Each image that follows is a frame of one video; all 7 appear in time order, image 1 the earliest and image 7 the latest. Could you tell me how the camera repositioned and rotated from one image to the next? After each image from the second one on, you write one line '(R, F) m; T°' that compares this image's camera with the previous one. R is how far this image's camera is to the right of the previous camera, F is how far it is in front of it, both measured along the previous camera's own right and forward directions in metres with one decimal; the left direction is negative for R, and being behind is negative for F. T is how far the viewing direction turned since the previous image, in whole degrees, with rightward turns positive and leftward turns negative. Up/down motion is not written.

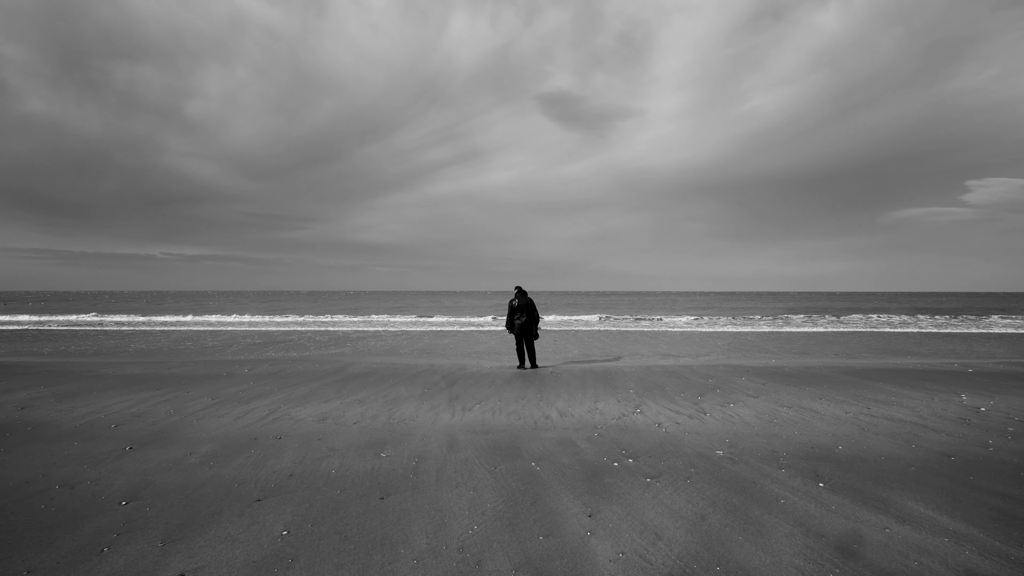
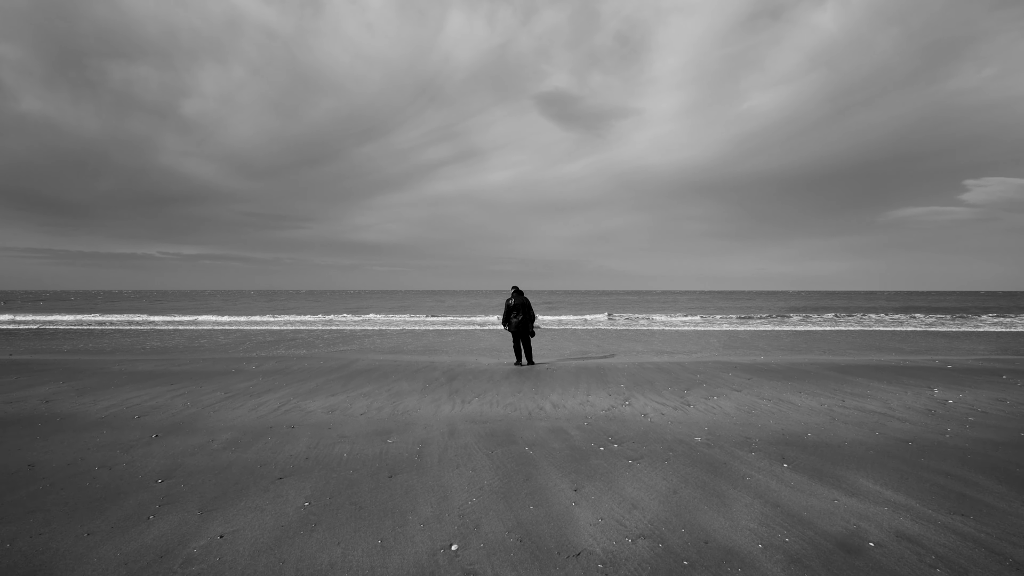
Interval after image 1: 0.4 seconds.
(0.0, -0.4) m; 0°
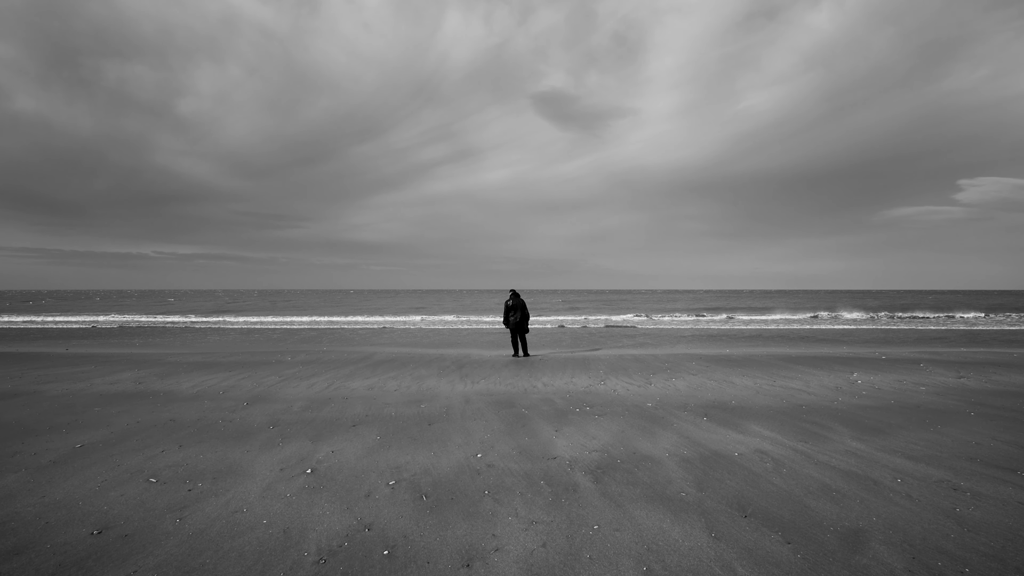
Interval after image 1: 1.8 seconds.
(-0.2, -0.9) m; +1°
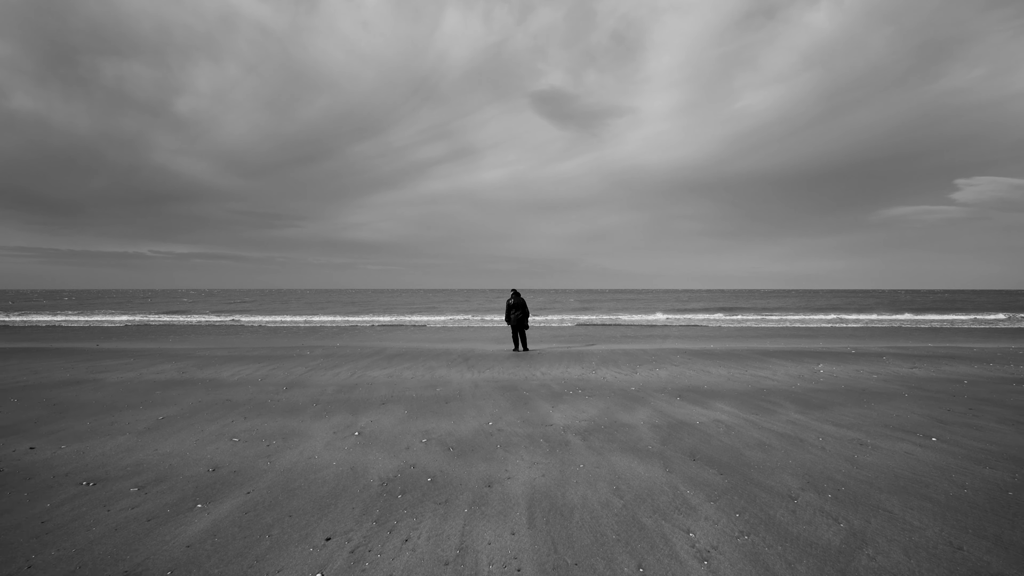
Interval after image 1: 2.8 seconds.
(+0.1, -0.7) m; 0°
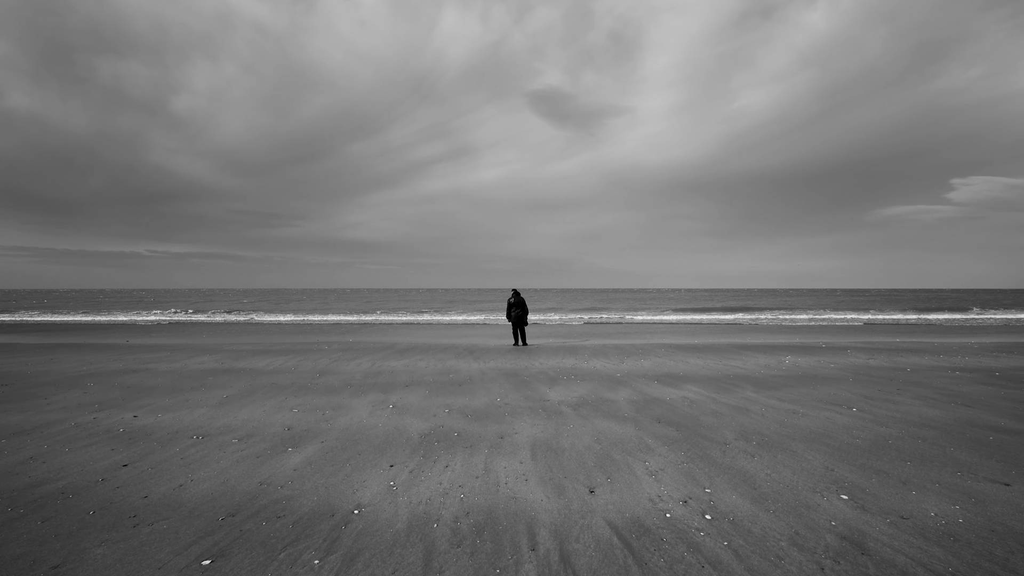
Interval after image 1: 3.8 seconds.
(-0.2, -1.5) m; 0°
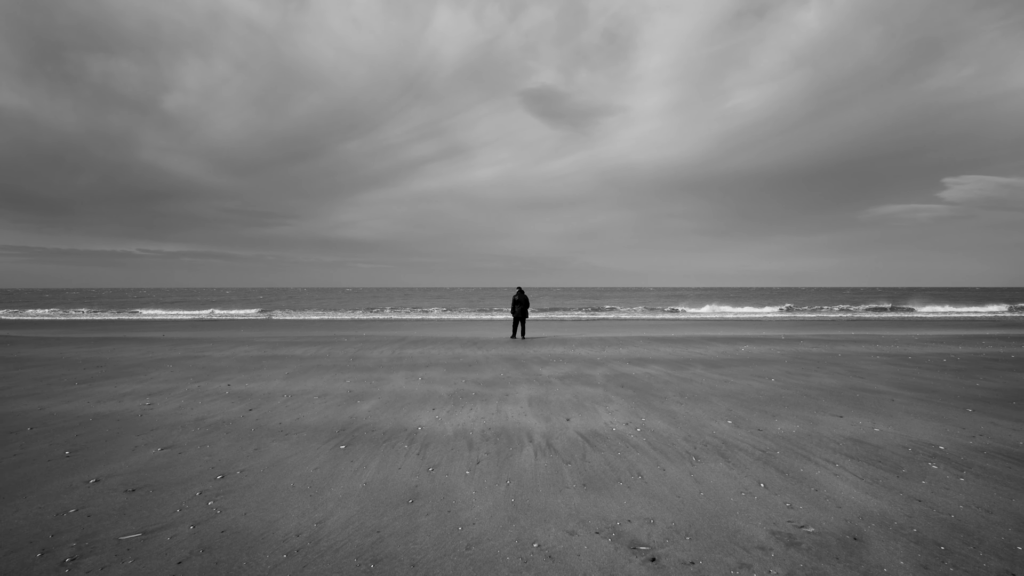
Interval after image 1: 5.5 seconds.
(-0.2, -2.4) m; +1°
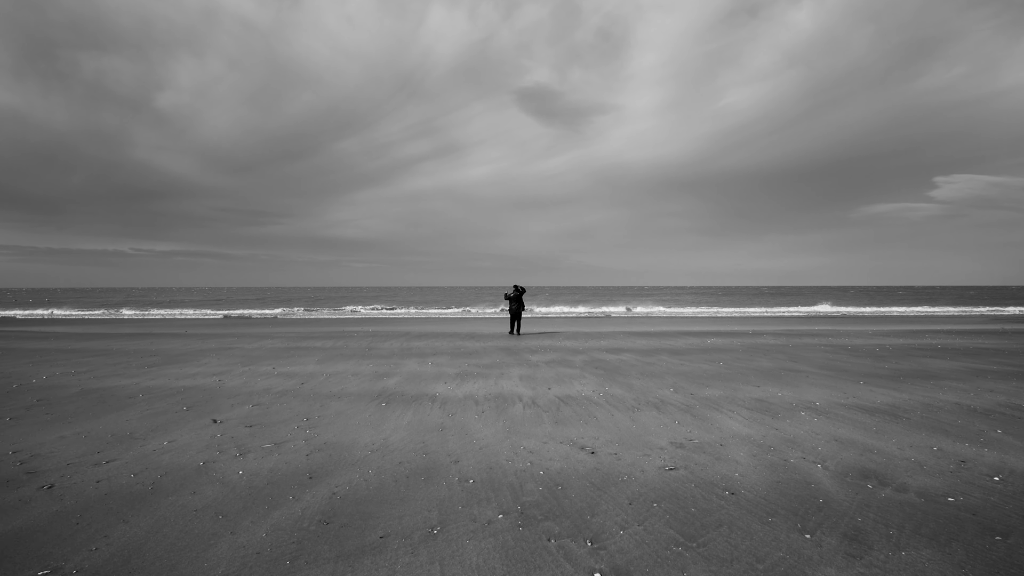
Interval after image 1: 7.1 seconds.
(0.0, -2.1) m; +1°
